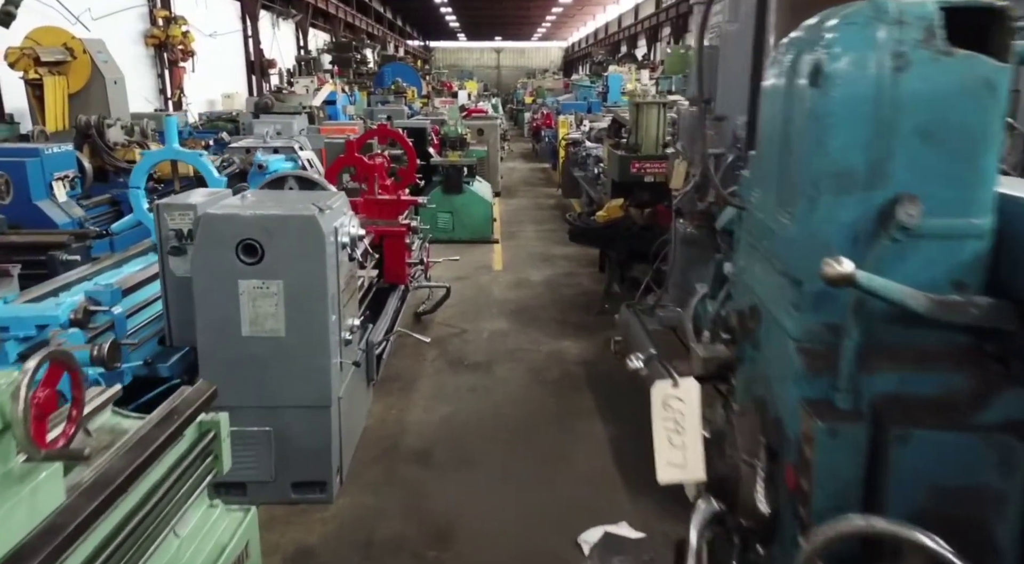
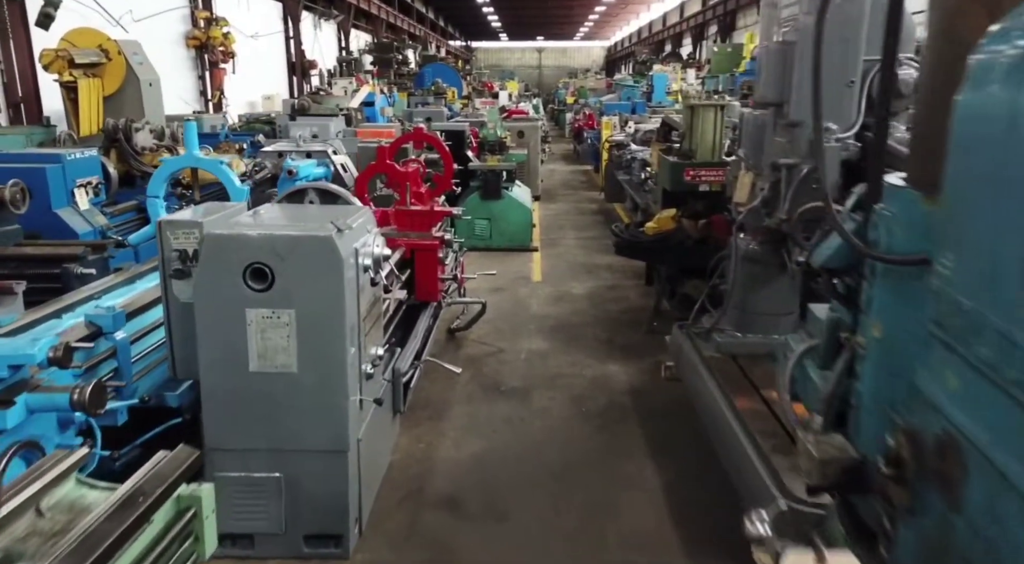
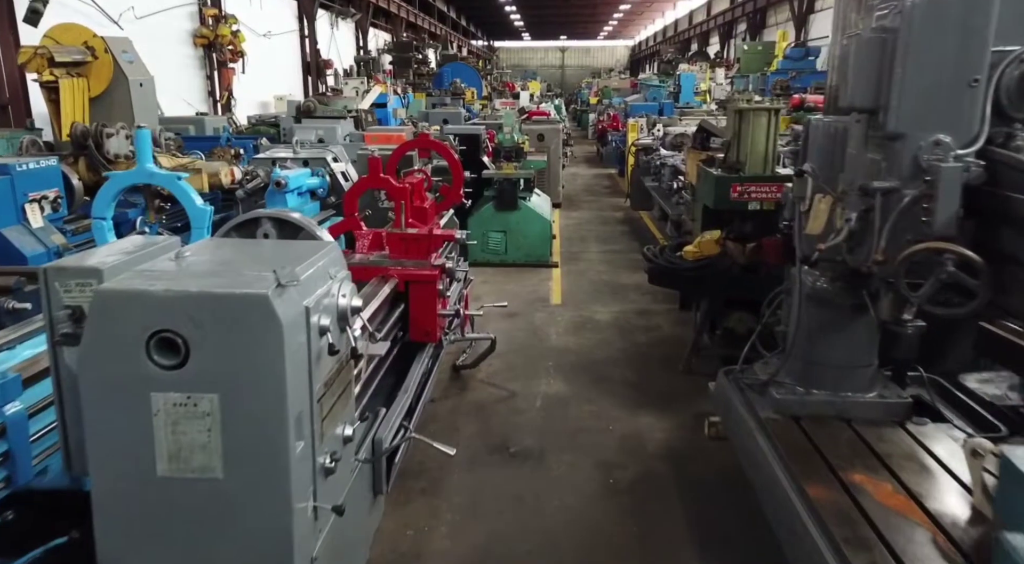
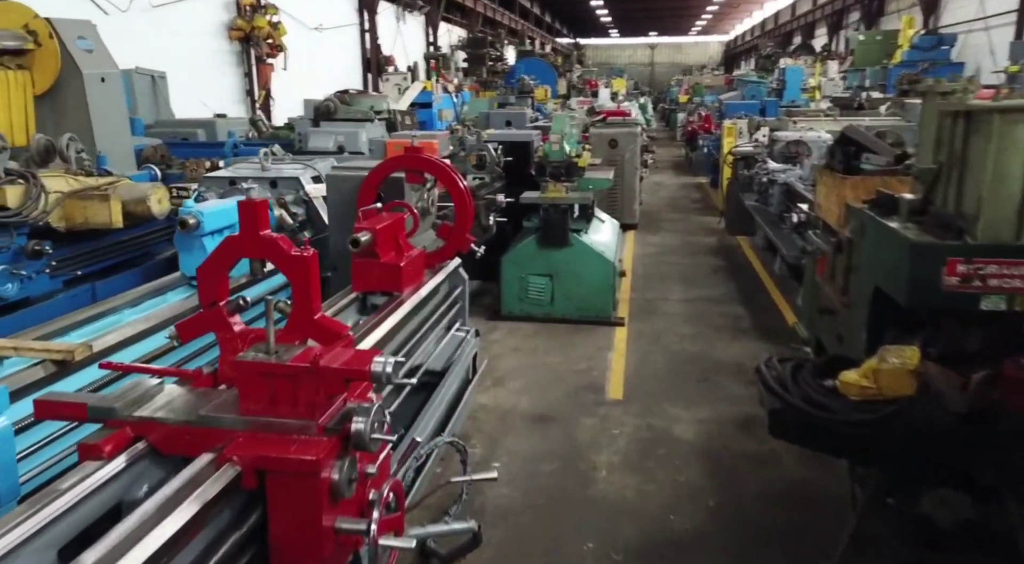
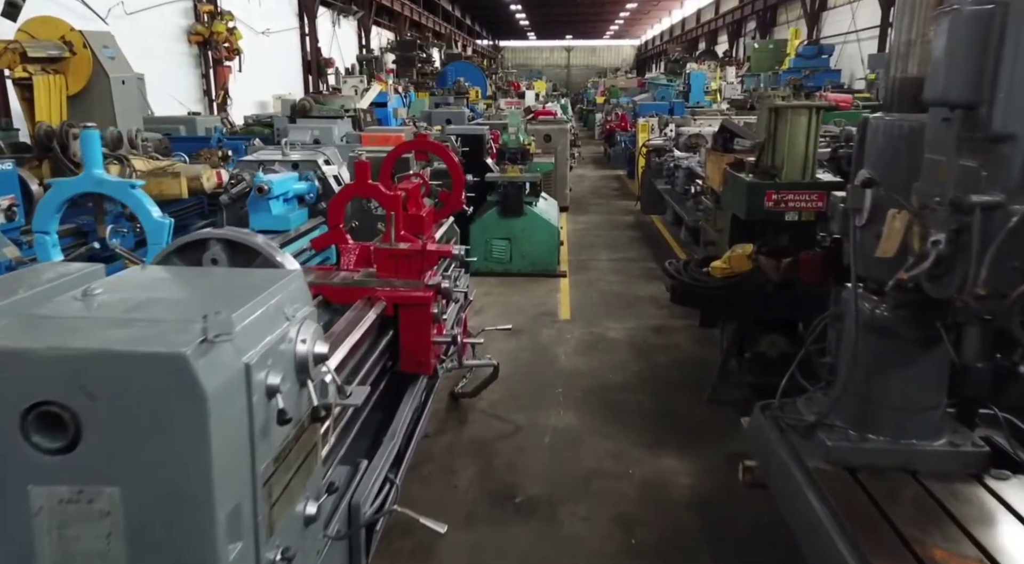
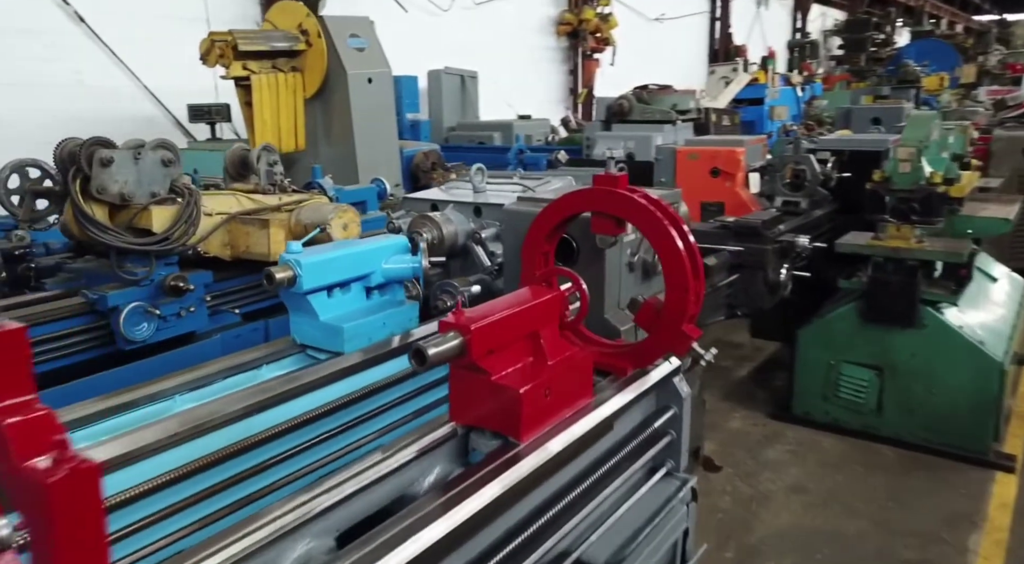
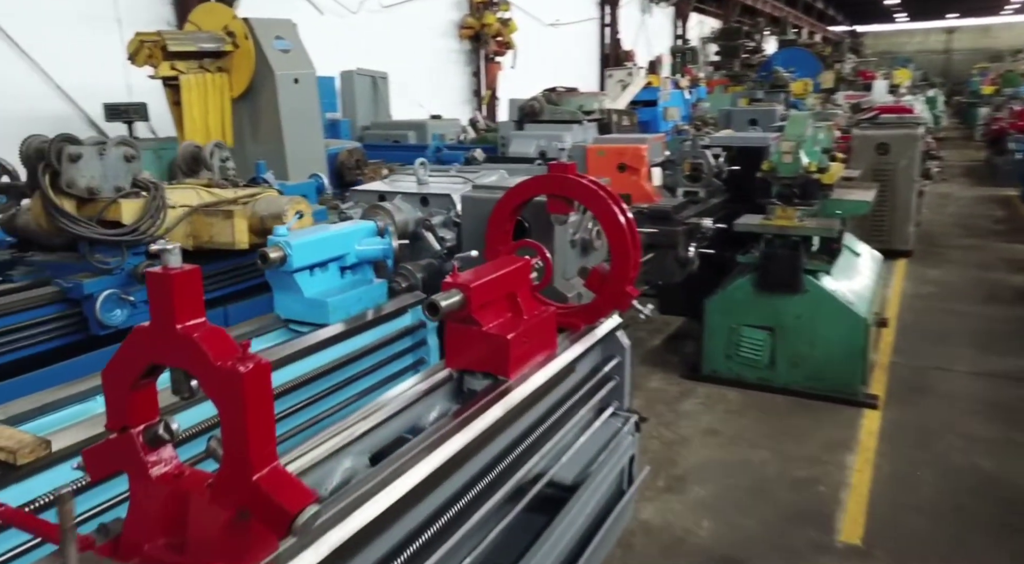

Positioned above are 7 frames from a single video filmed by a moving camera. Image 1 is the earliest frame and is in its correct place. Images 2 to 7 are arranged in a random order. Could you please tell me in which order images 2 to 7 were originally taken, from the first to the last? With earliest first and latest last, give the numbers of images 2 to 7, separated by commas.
2, 3, 5, 4, 7, 6
